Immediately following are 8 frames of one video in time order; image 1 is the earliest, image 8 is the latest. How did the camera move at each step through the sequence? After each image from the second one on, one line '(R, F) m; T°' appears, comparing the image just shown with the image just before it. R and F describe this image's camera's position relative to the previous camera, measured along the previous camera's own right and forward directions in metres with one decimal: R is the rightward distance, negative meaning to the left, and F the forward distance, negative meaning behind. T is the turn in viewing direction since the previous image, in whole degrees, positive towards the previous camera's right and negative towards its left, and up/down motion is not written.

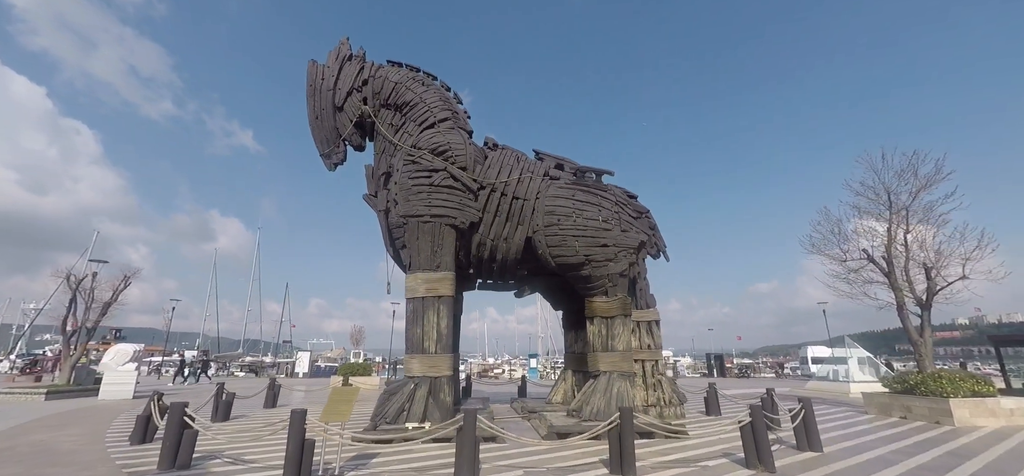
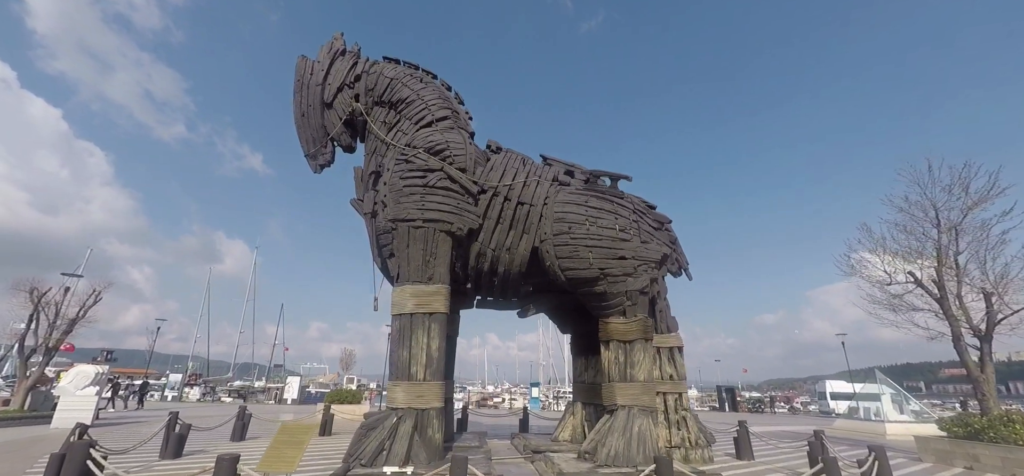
(0.0, +1.0) m; 0°
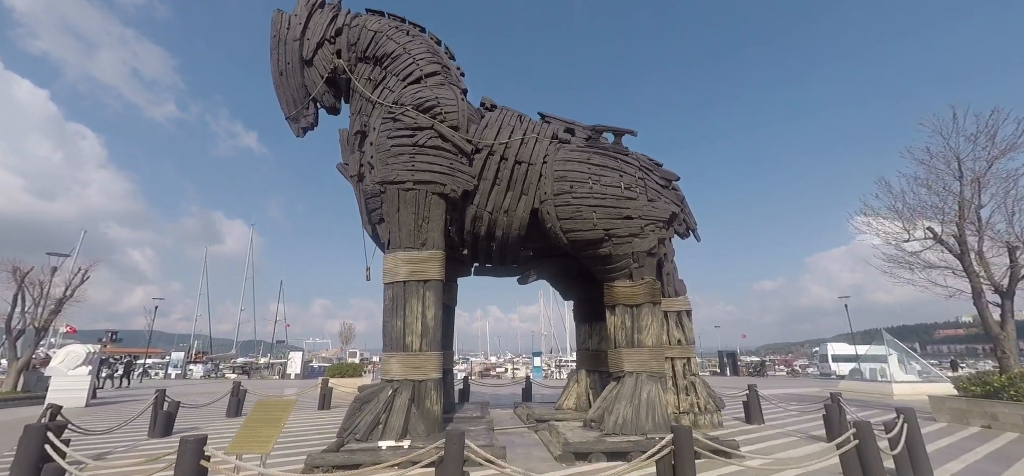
(0.0, +0.5) m; 0°
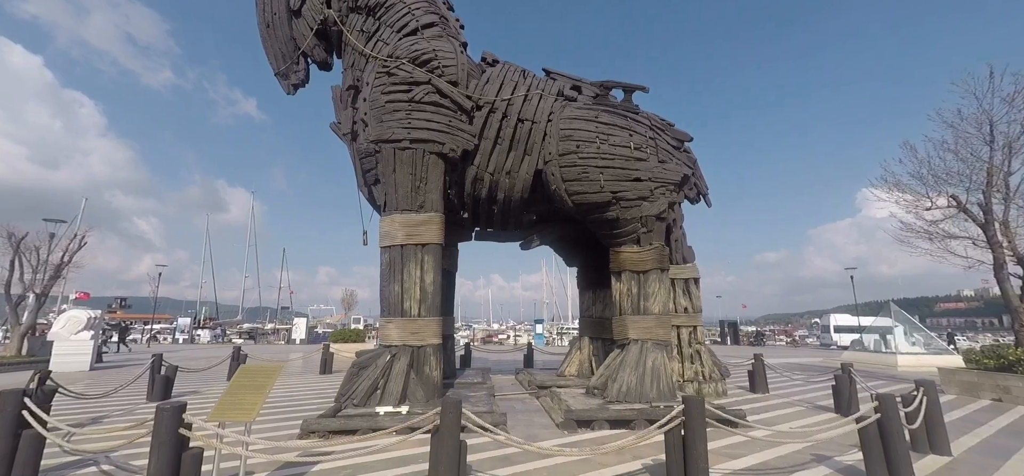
(0.0, +0.3) m; 0°
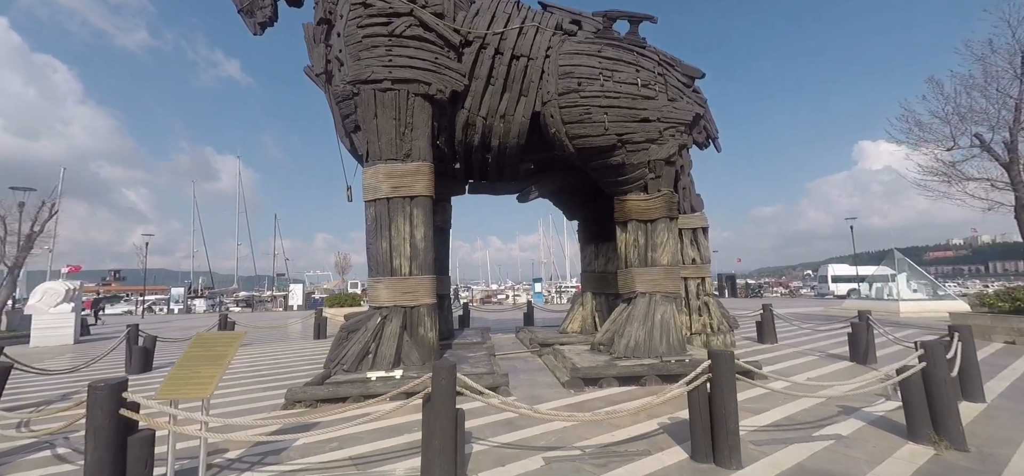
(0.0, +0.5) m; 0°
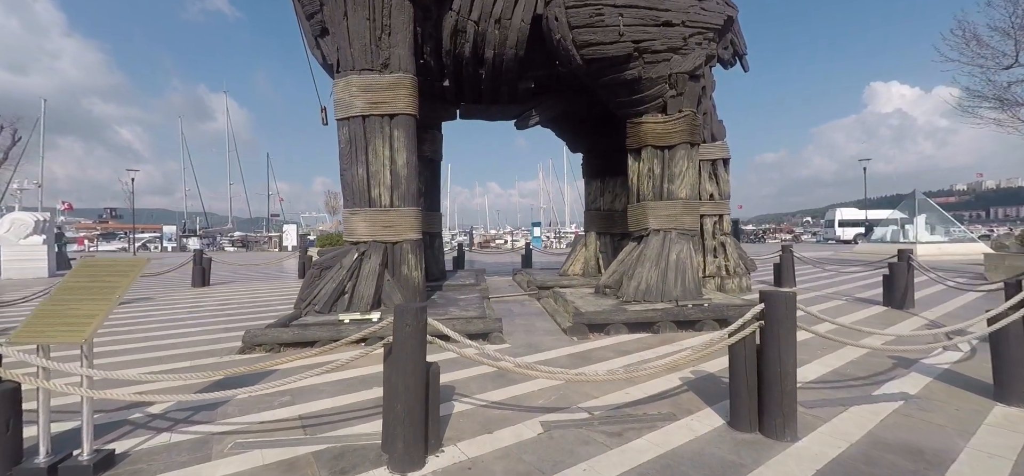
(0.0, +0.7) m; 0°
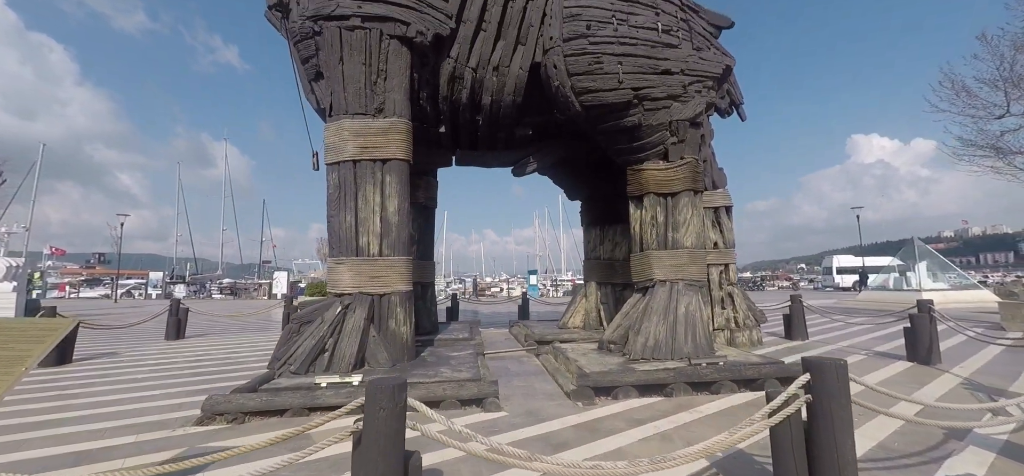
(0.0, +0.3) m; +1°
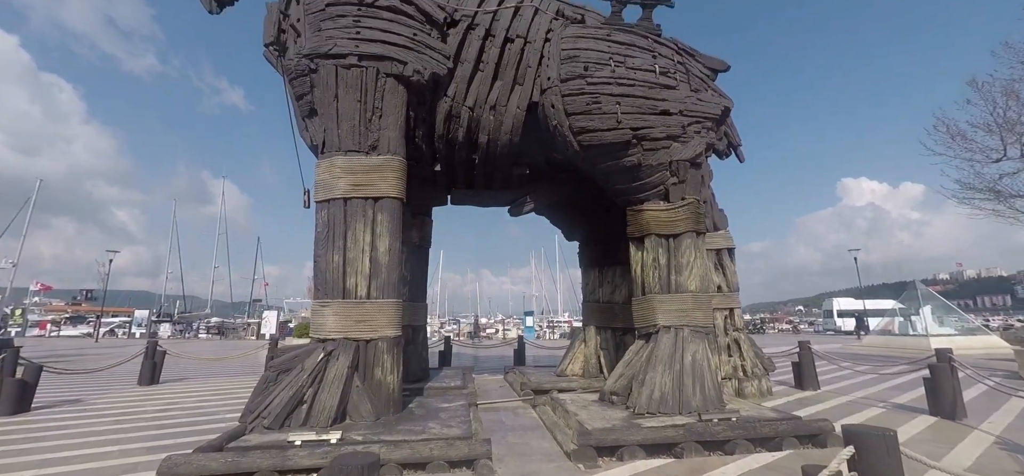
(0.0, +0.2) m; 0°
